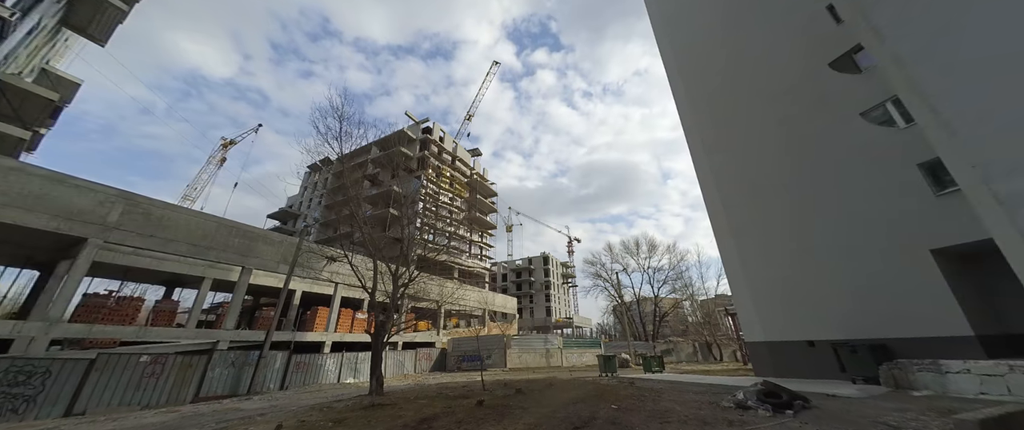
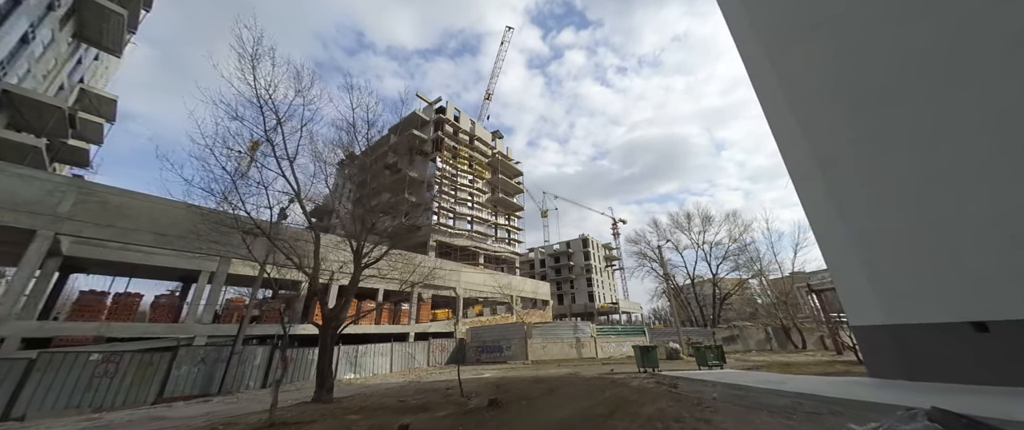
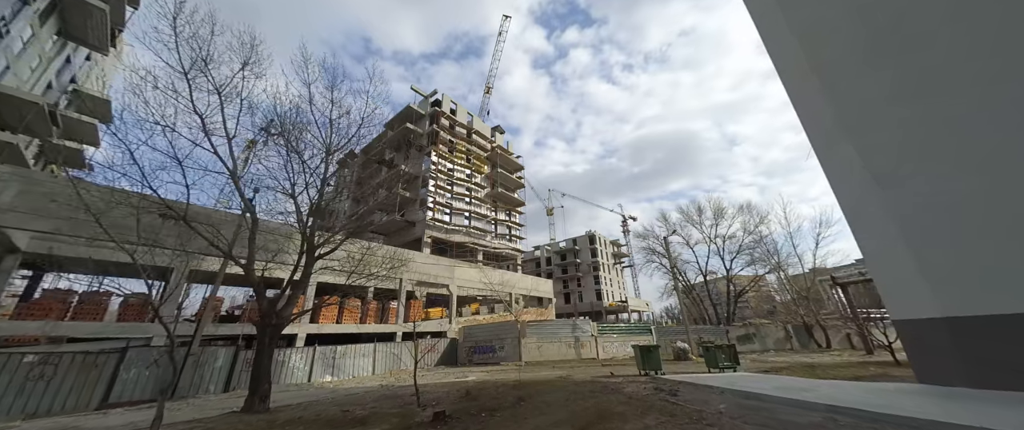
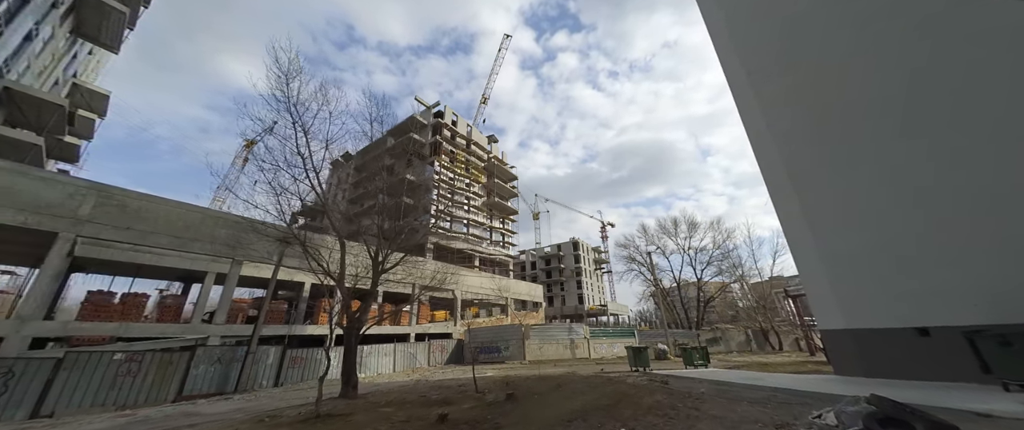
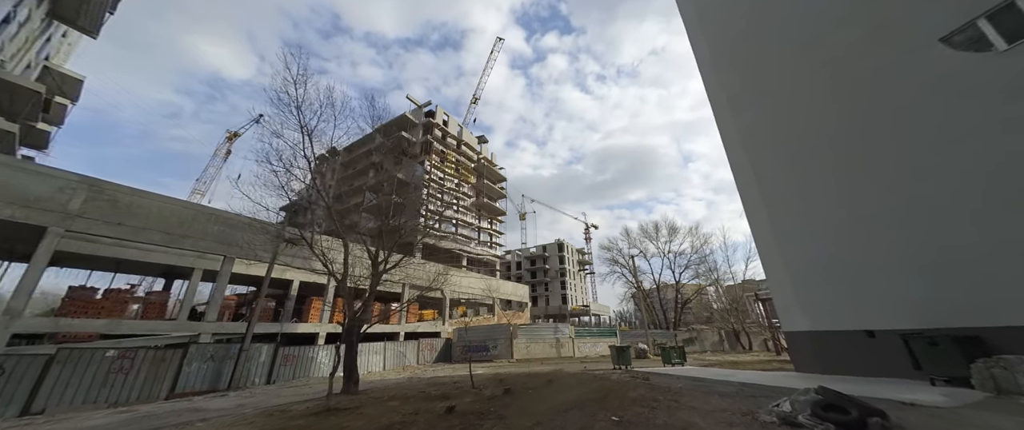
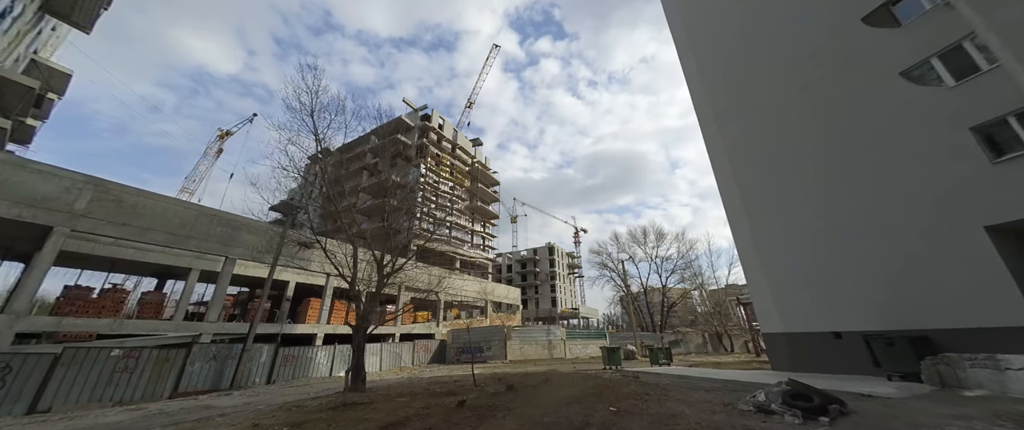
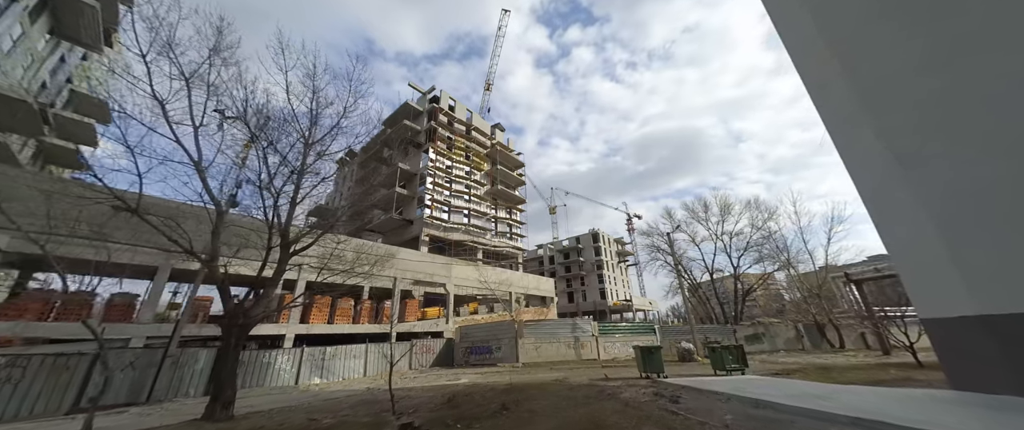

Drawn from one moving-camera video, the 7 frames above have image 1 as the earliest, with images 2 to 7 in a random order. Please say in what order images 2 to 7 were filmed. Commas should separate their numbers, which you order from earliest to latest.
6, 5, 4, 2, 3, 7
